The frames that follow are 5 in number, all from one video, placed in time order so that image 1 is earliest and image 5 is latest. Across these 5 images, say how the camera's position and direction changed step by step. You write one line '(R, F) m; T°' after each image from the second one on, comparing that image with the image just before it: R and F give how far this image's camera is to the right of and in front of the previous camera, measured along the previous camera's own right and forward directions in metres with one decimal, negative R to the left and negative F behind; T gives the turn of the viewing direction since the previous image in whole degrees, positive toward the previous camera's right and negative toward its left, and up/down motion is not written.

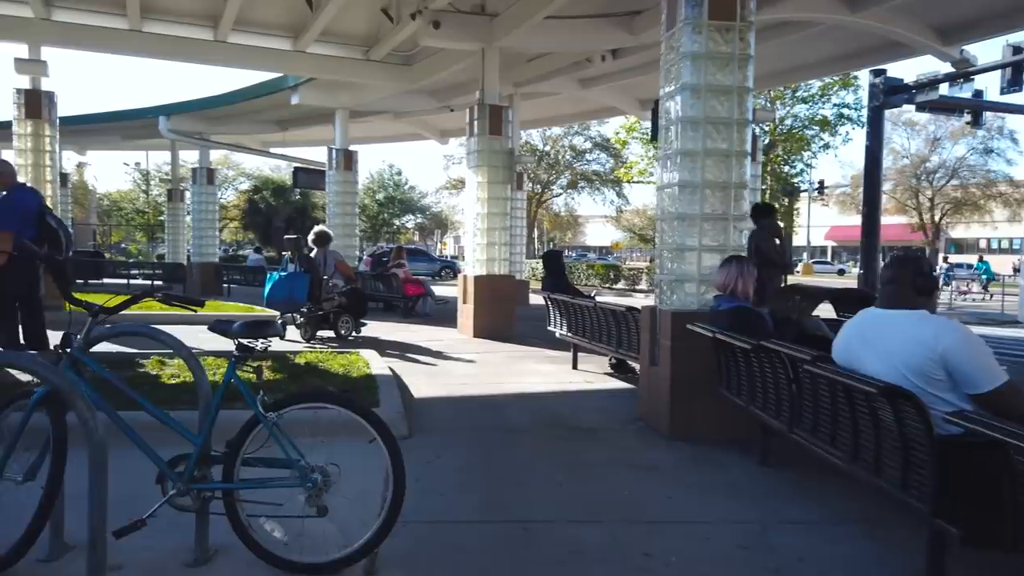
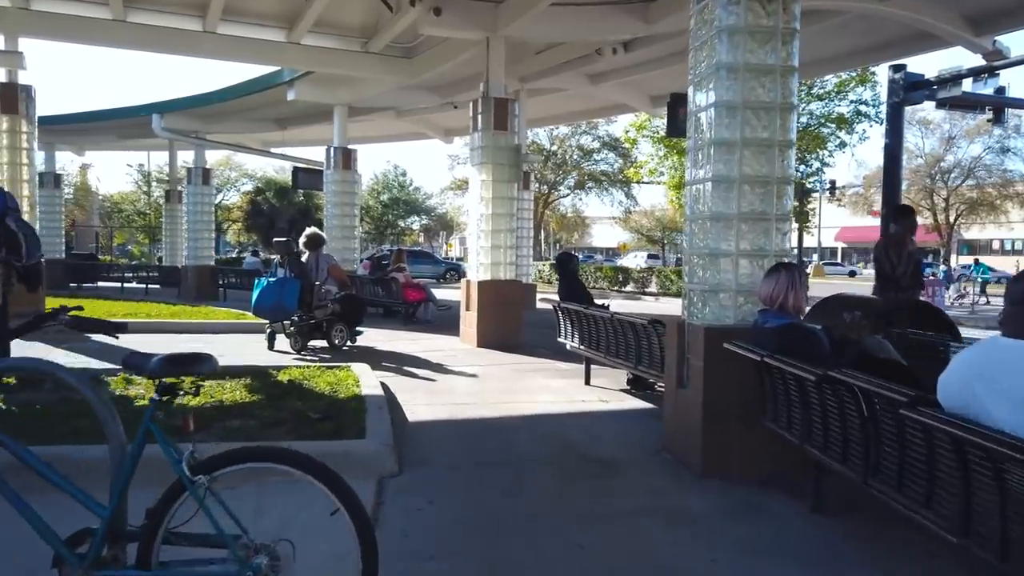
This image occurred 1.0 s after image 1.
(0.0, +0.9) m; 0°
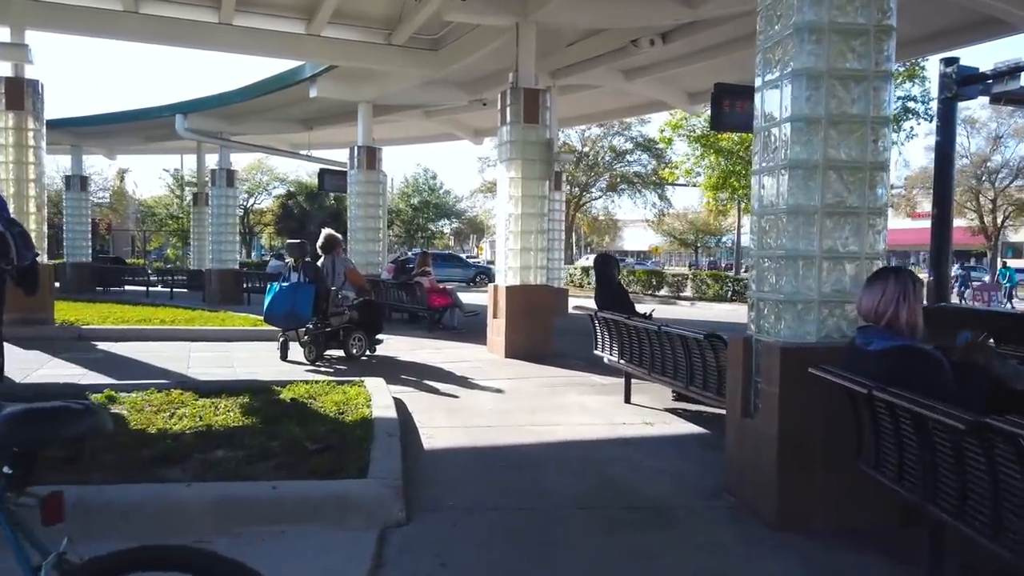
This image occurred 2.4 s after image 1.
(0.0, +1.0) m; -2°
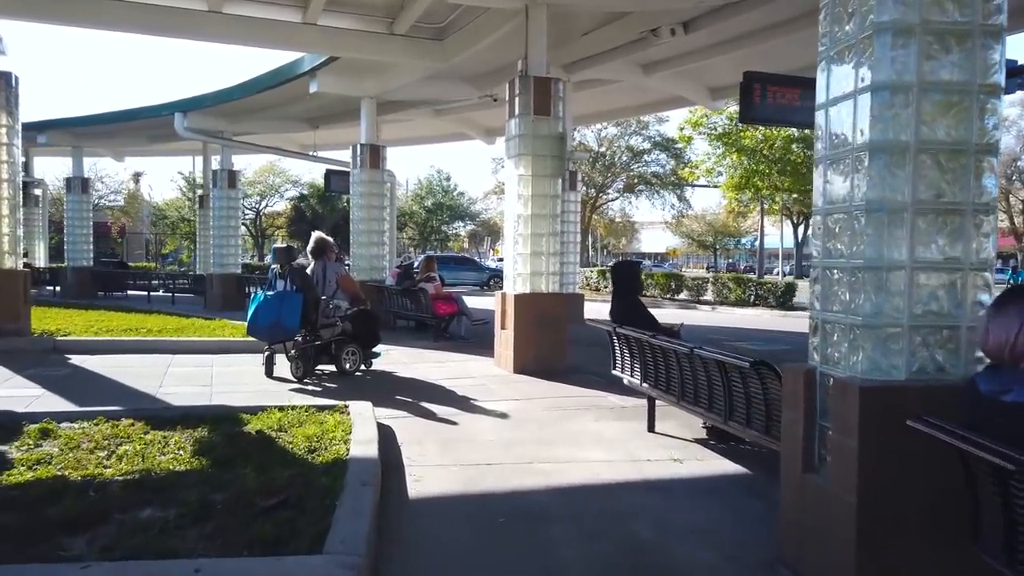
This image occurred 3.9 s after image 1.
(+0.1, +1.1) m; -1°
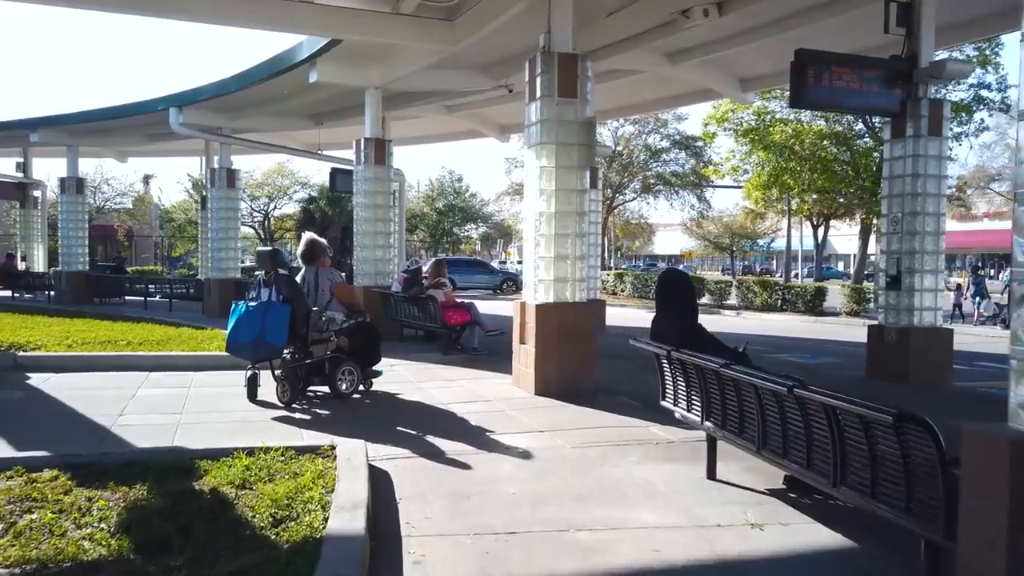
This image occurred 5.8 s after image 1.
(-0.1, +1.4) m; -1°
